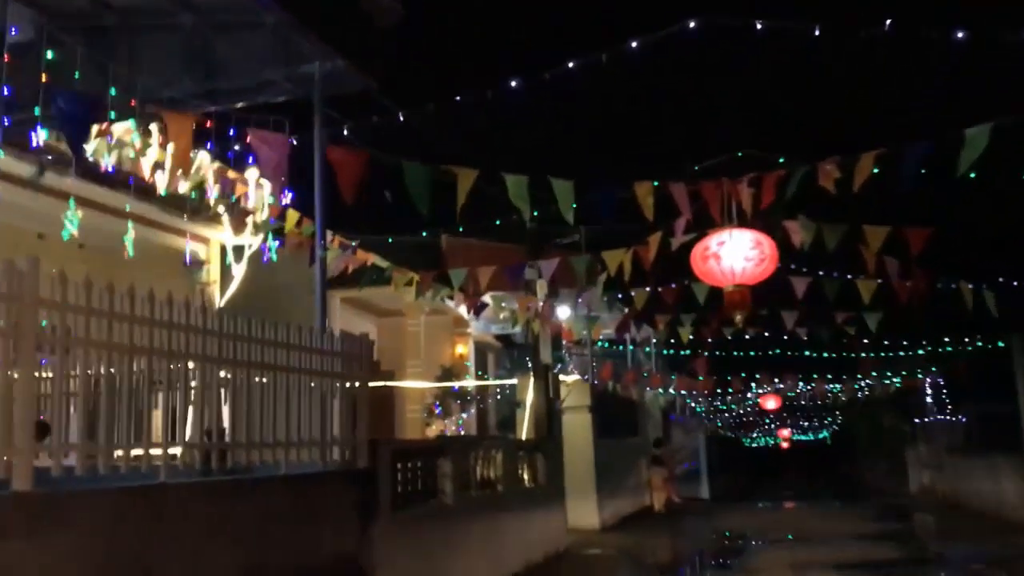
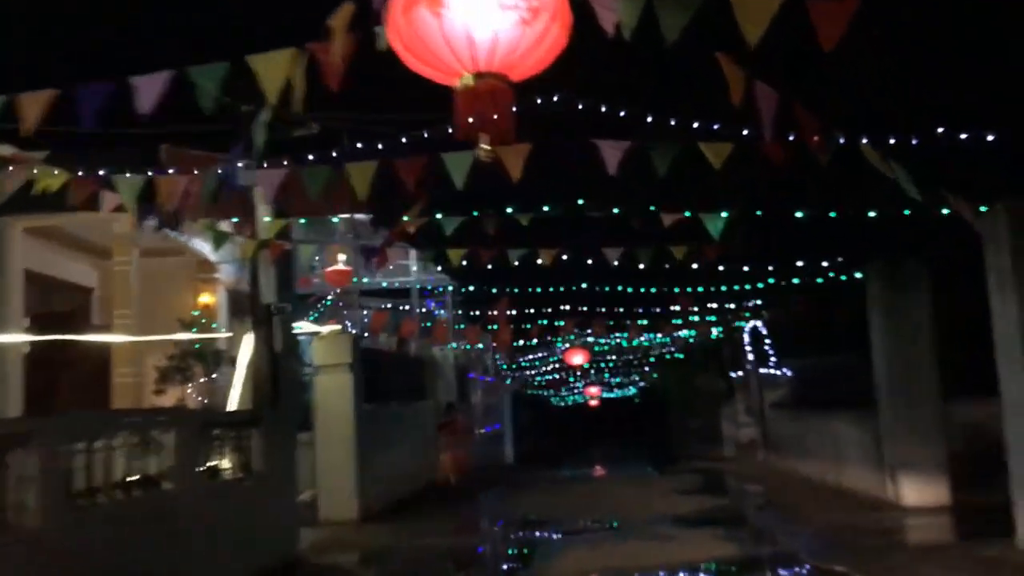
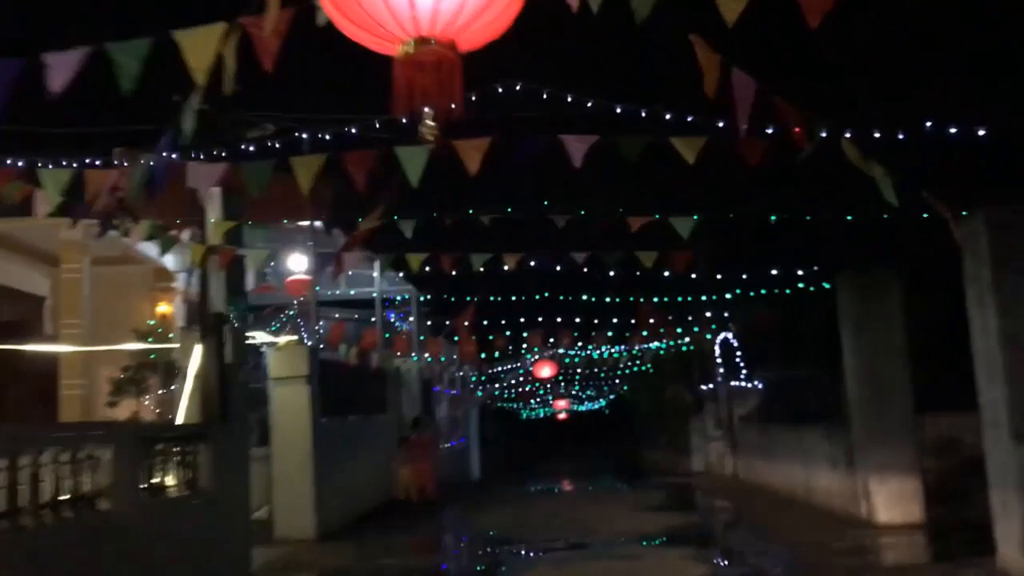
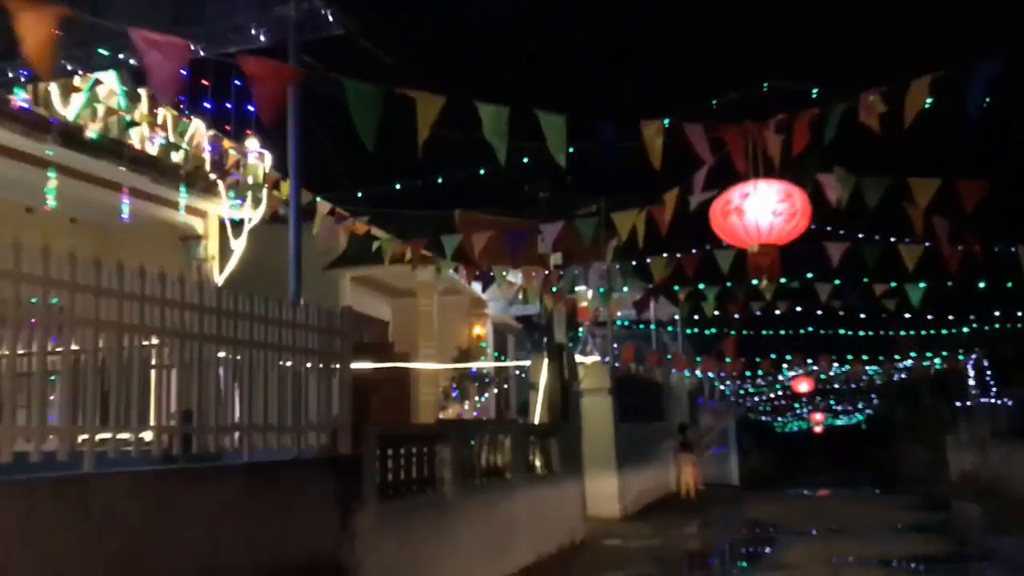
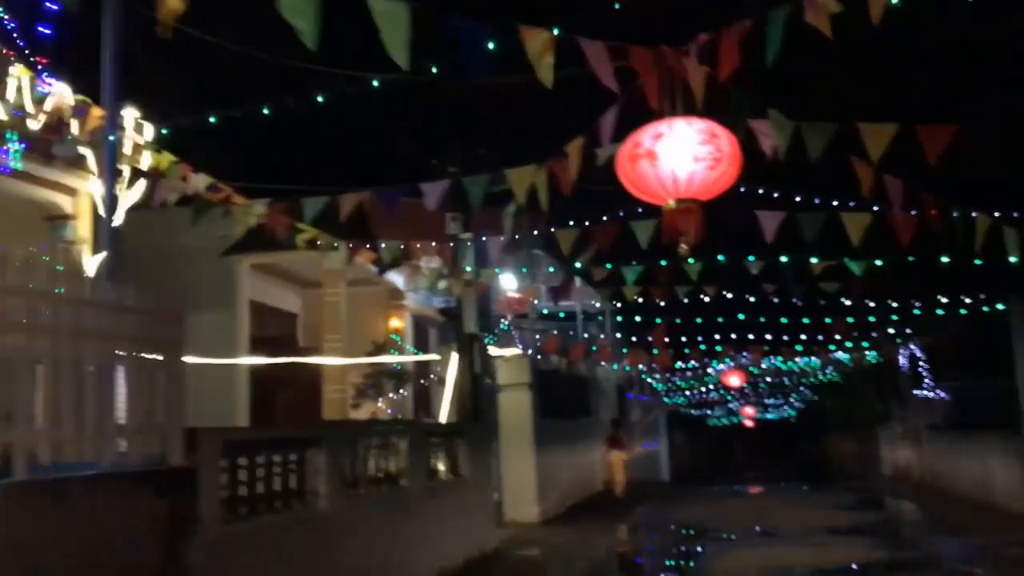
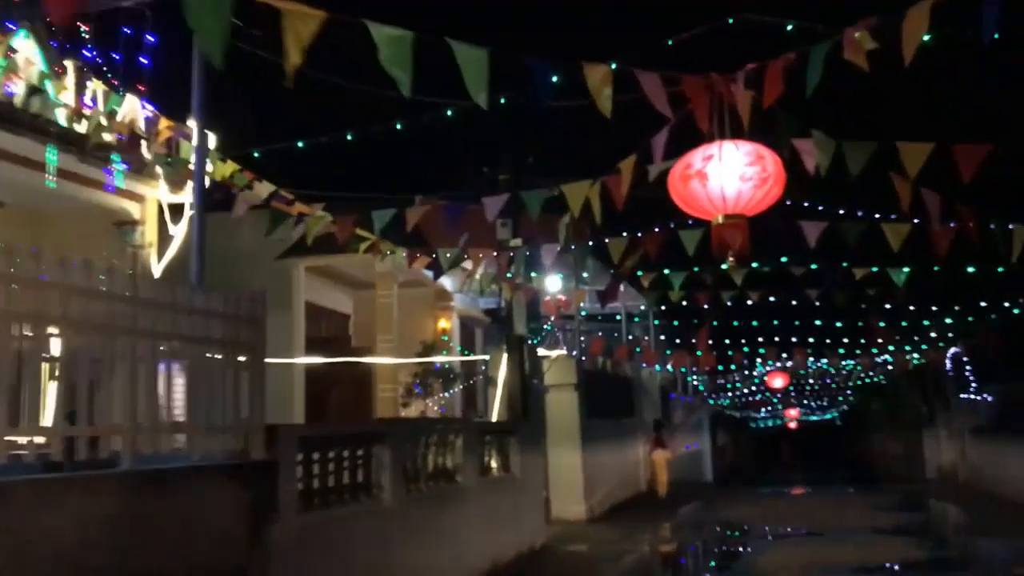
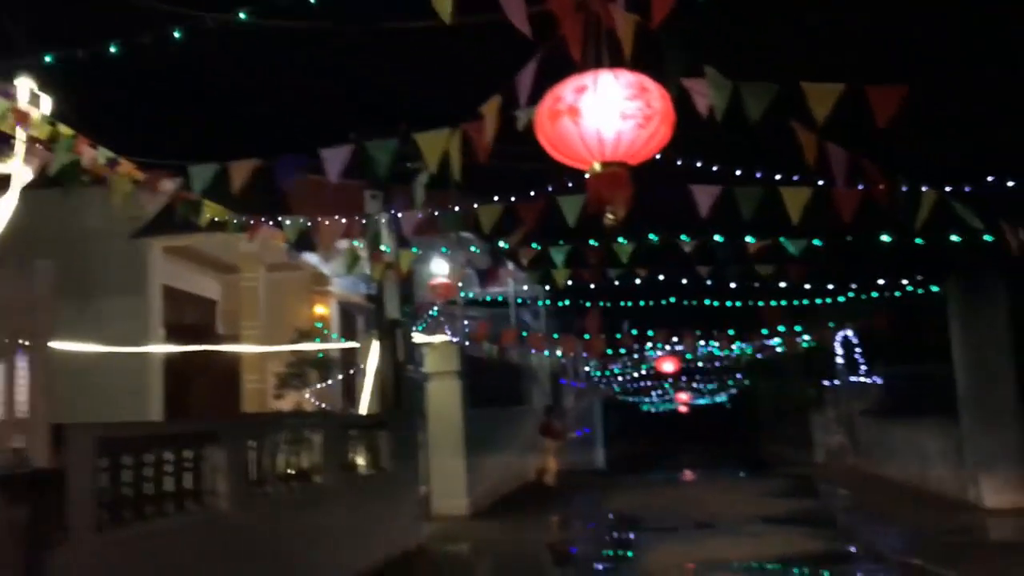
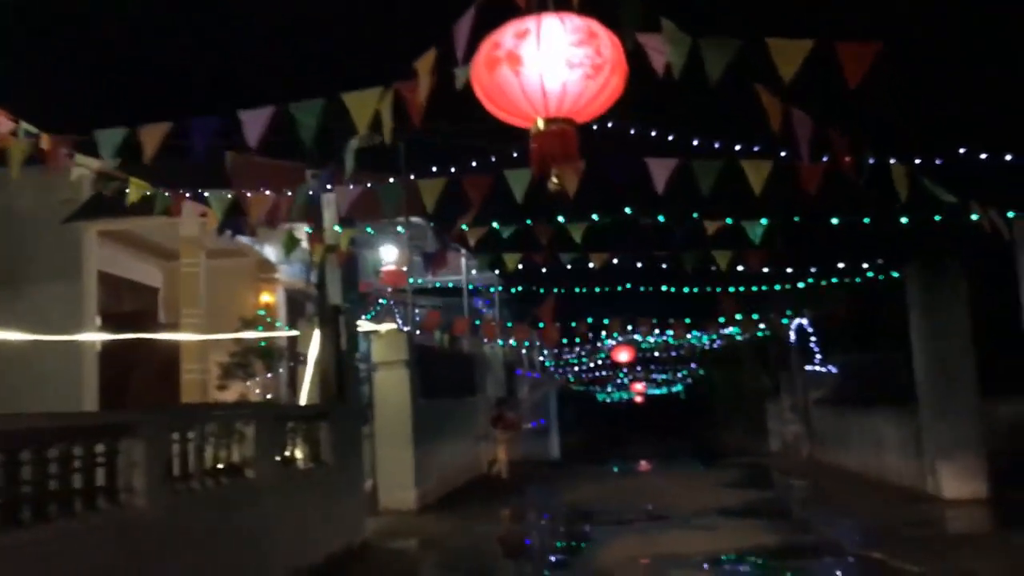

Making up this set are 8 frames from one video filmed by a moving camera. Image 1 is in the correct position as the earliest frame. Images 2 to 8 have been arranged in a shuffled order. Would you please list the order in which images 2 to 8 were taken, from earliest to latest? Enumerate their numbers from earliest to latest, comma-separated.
4, 6, 5, 7, 8, 2, 3
